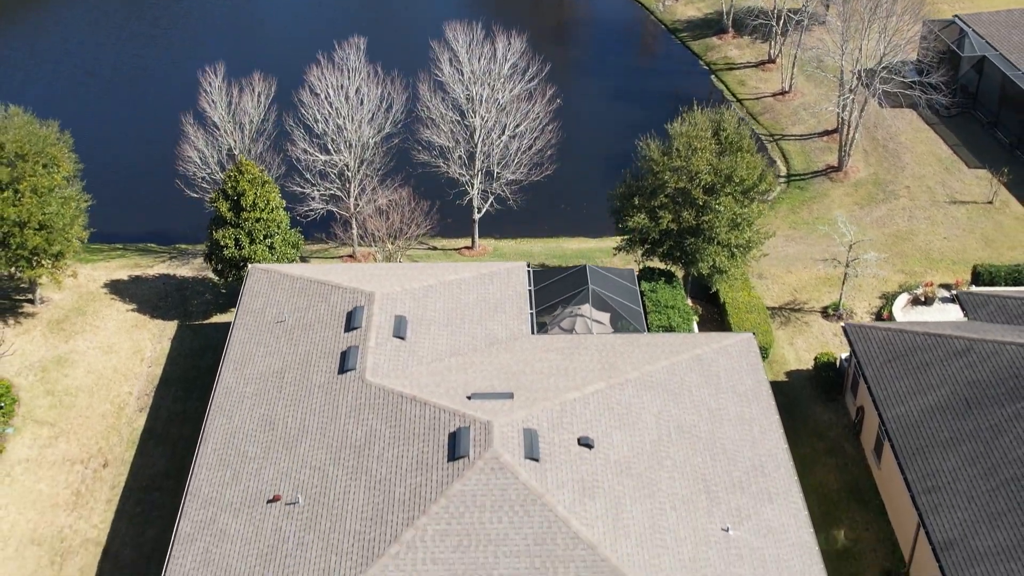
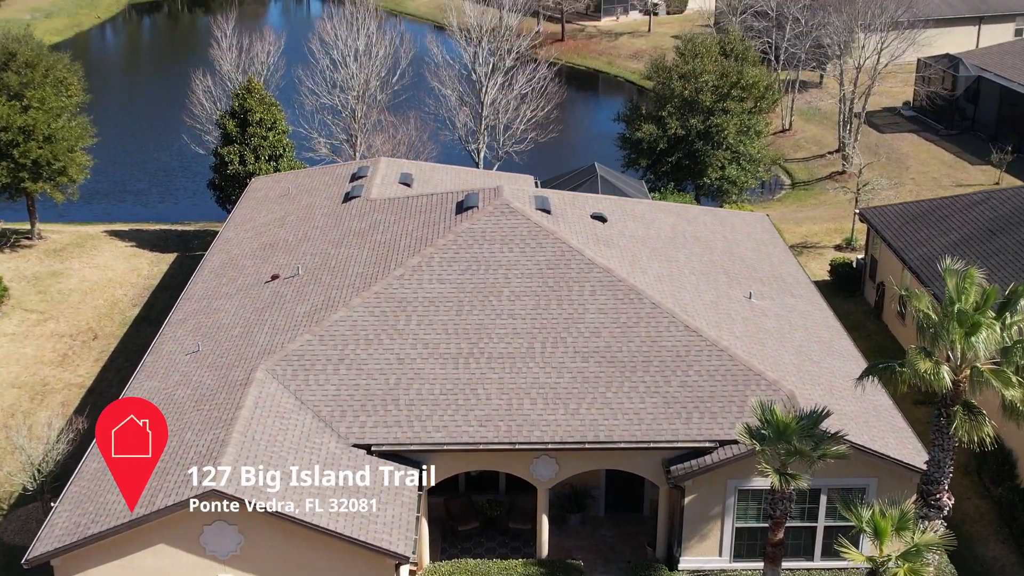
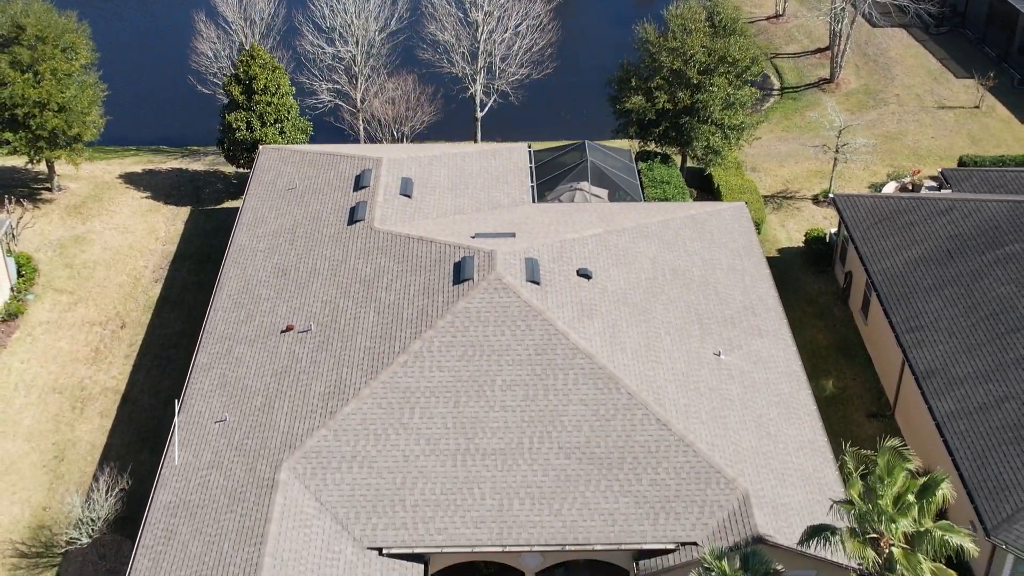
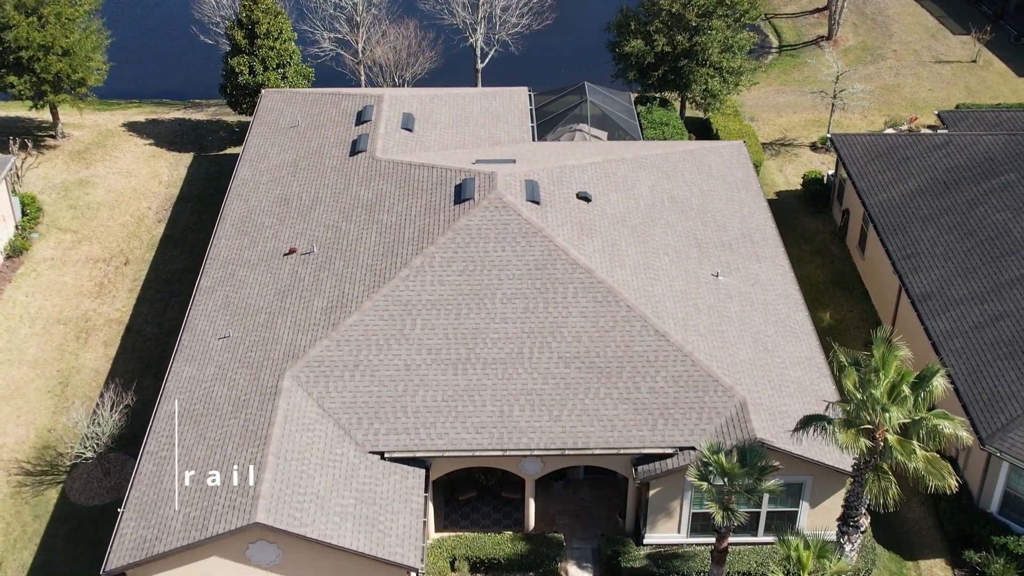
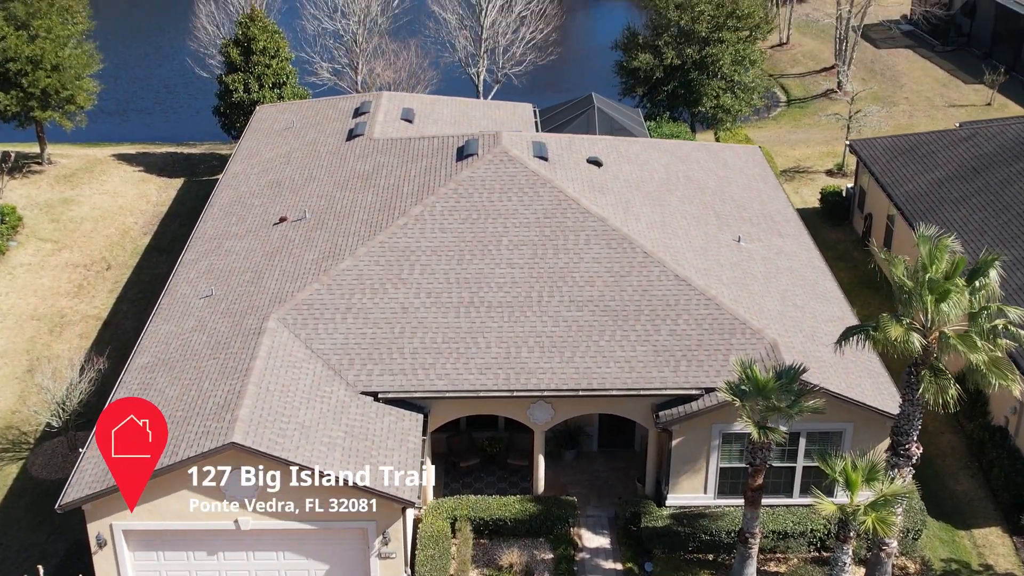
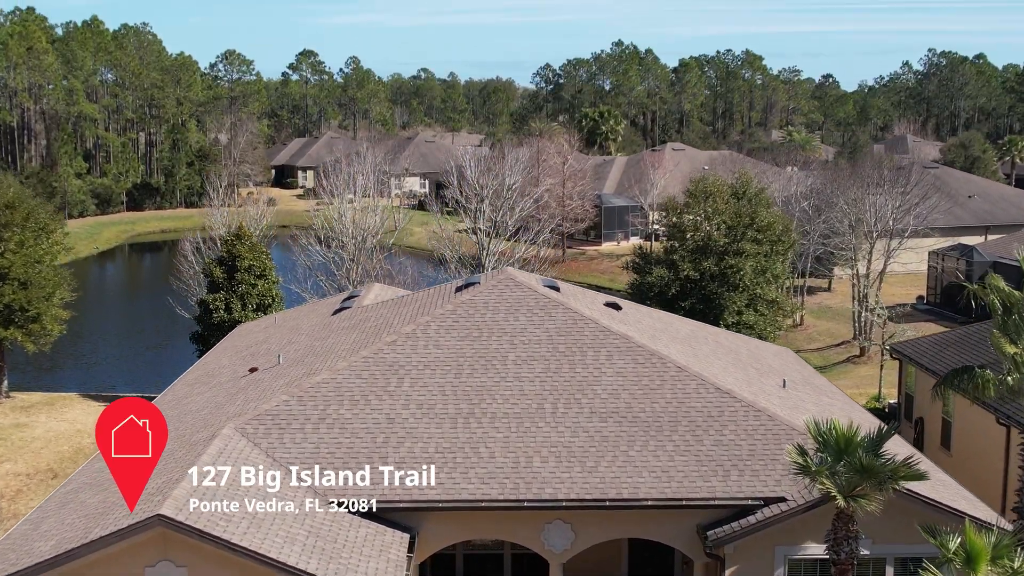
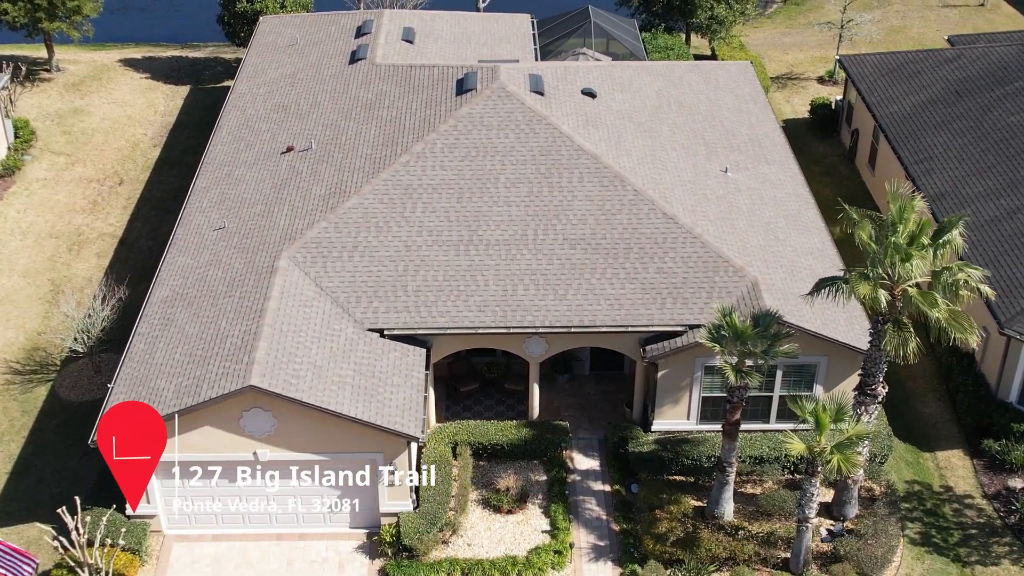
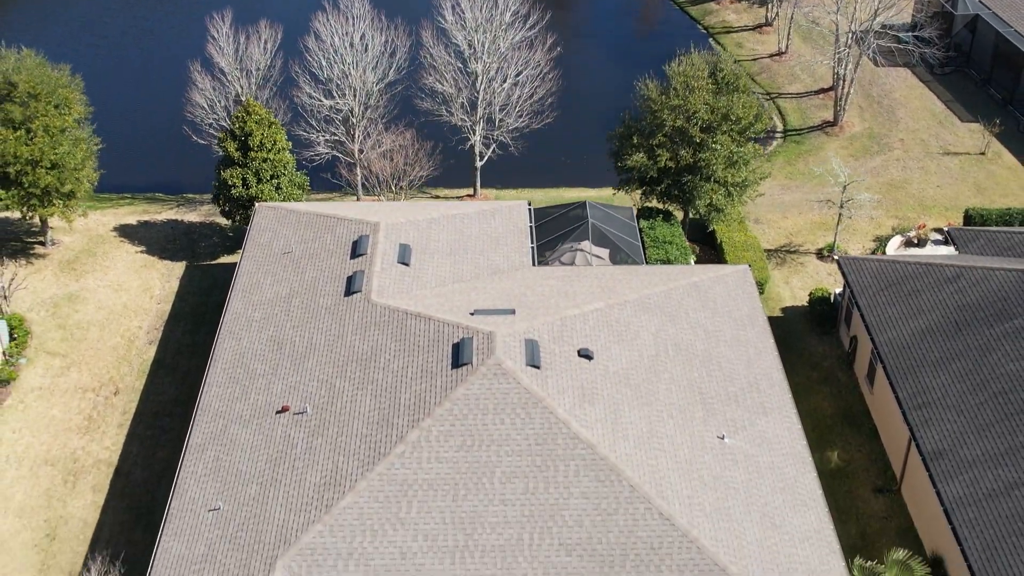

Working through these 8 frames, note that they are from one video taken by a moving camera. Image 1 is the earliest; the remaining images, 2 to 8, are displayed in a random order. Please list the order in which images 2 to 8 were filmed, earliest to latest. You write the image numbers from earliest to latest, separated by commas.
8, 3, 4, 7, 5, 2, 6
